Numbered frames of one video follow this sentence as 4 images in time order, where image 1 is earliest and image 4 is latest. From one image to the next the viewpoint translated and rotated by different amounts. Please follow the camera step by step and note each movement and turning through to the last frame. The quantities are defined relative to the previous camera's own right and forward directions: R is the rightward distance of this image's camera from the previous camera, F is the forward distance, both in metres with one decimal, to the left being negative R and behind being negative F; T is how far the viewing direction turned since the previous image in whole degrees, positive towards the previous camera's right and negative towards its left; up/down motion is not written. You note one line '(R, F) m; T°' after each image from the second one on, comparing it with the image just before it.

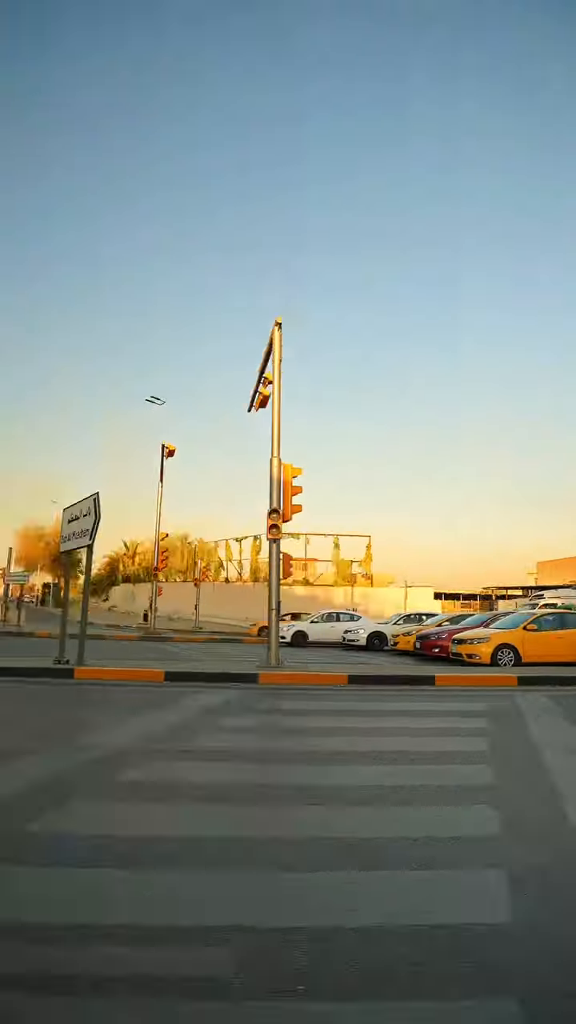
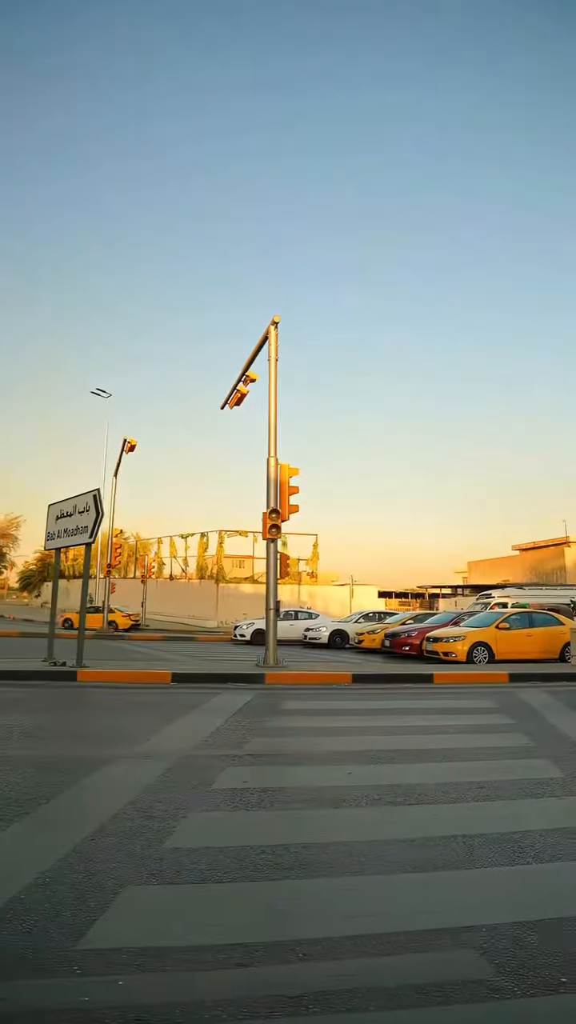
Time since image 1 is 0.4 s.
(-2.8, +0.1) m; +11°
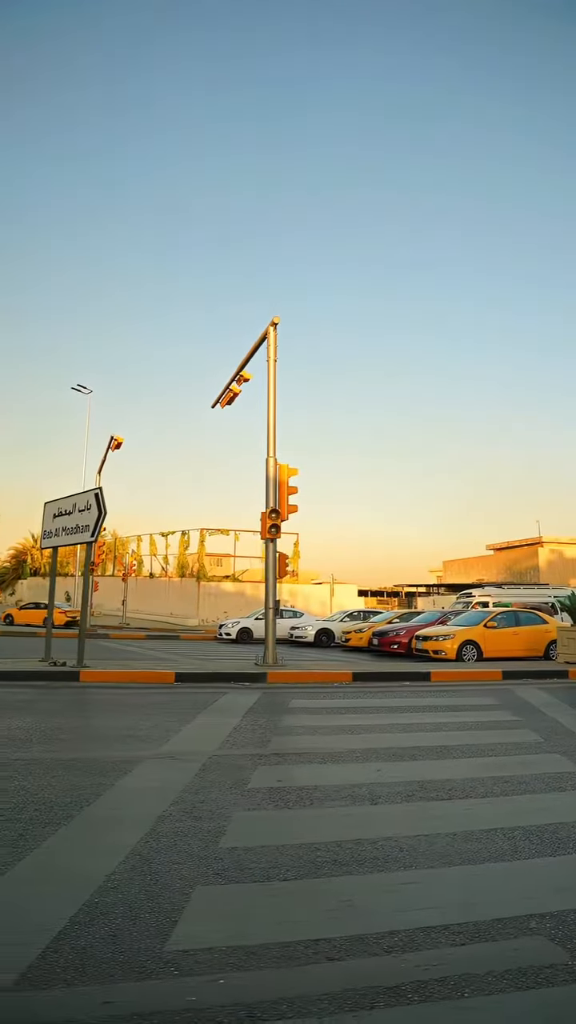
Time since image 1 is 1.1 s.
(-1.0, -0.1) m; +4°
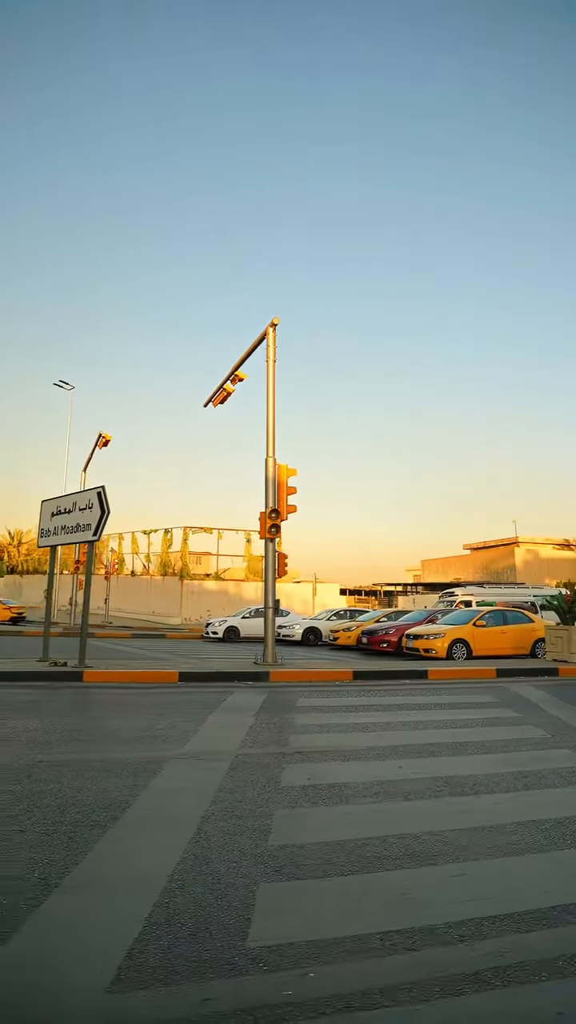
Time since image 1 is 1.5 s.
(-1.0, -0.1) m; +4°
